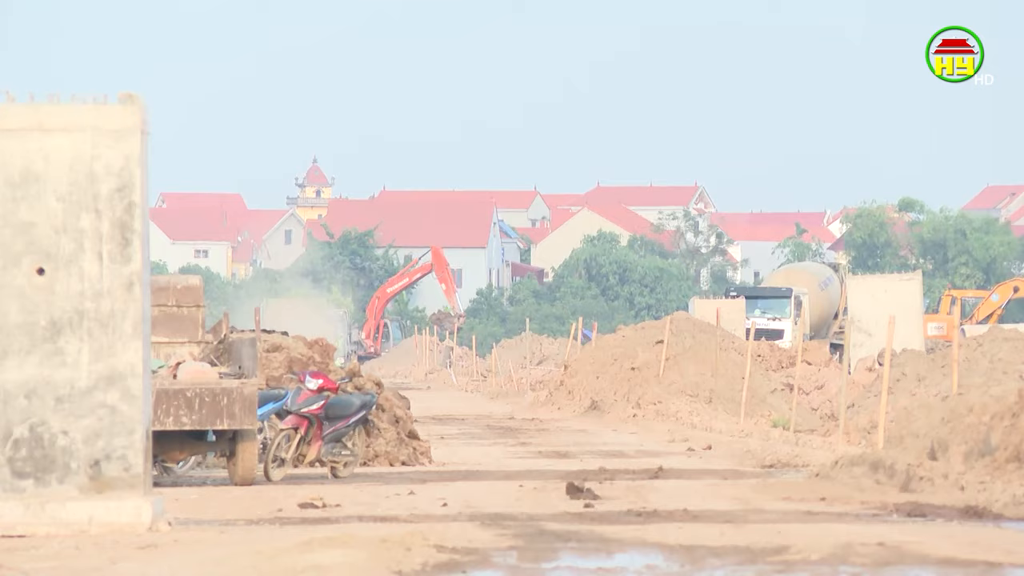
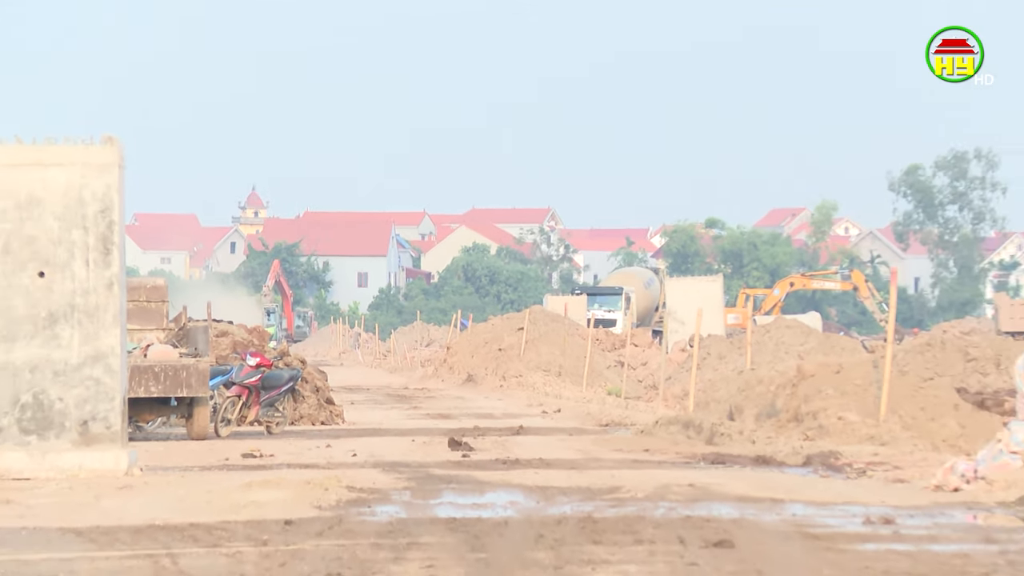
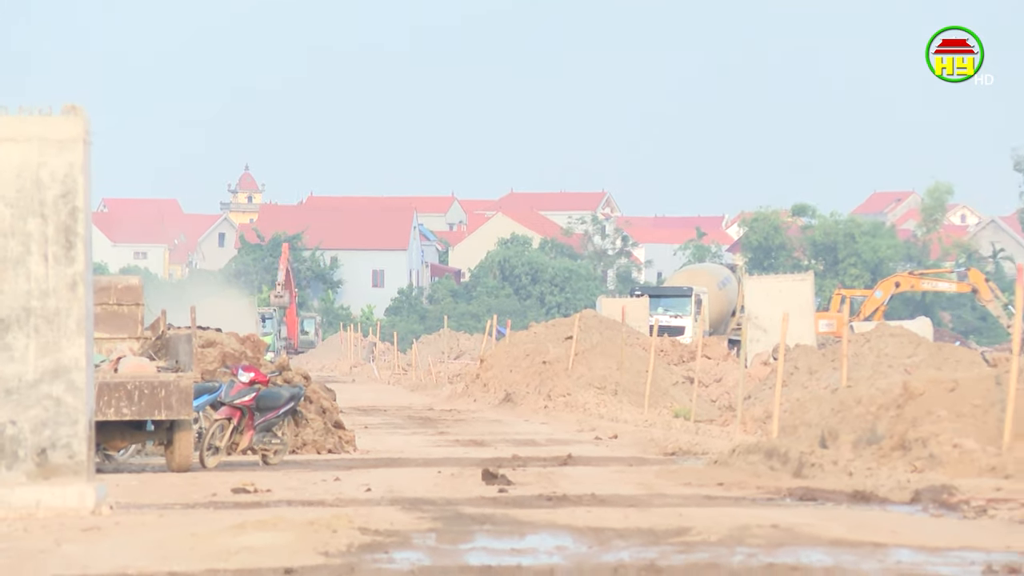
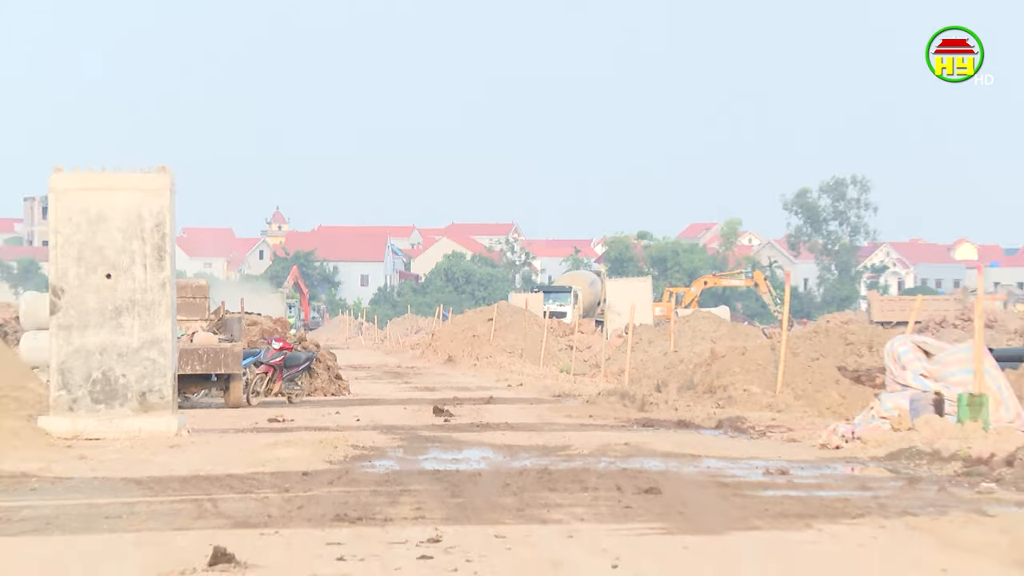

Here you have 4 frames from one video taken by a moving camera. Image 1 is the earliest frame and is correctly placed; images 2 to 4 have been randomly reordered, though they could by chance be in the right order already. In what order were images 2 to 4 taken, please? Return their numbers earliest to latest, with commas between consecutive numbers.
3, 2, 4
